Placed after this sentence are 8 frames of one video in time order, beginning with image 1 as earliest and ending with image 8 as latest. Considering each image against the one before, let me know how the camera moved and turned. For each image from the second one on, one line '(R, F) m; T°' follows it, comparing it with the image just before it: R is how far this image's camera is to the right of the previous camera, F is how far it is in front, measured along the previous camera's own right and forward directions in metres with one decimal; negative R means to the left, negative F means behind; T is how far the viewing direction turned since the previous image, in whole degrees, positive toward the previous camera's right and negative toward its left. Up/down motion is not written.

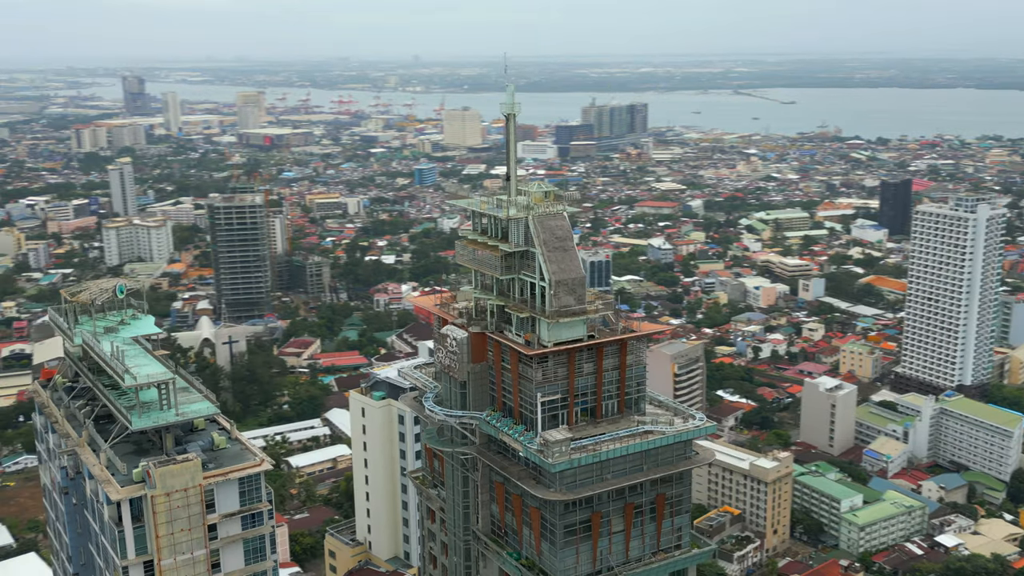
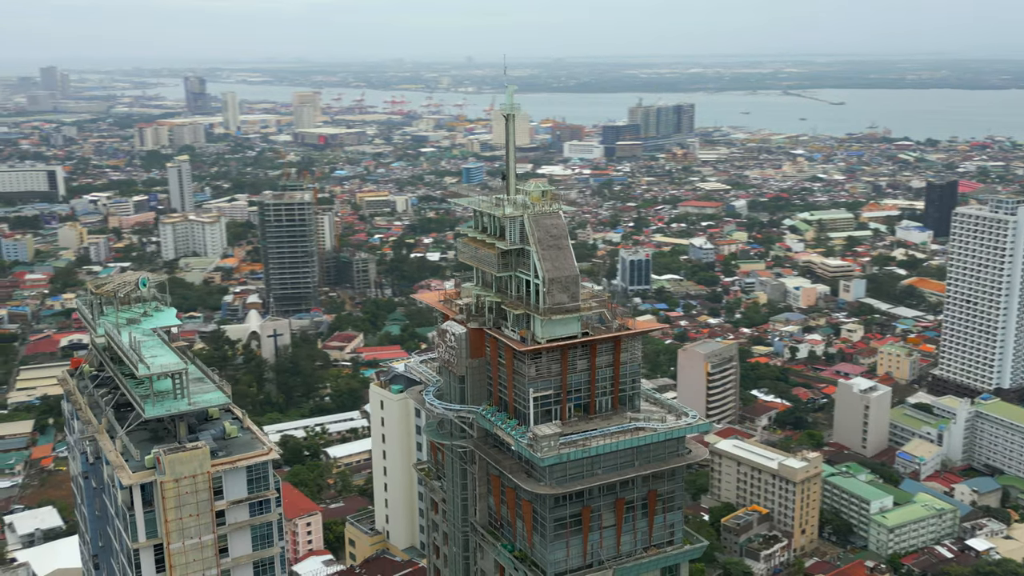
(+1.2, -0.7) m; -4°
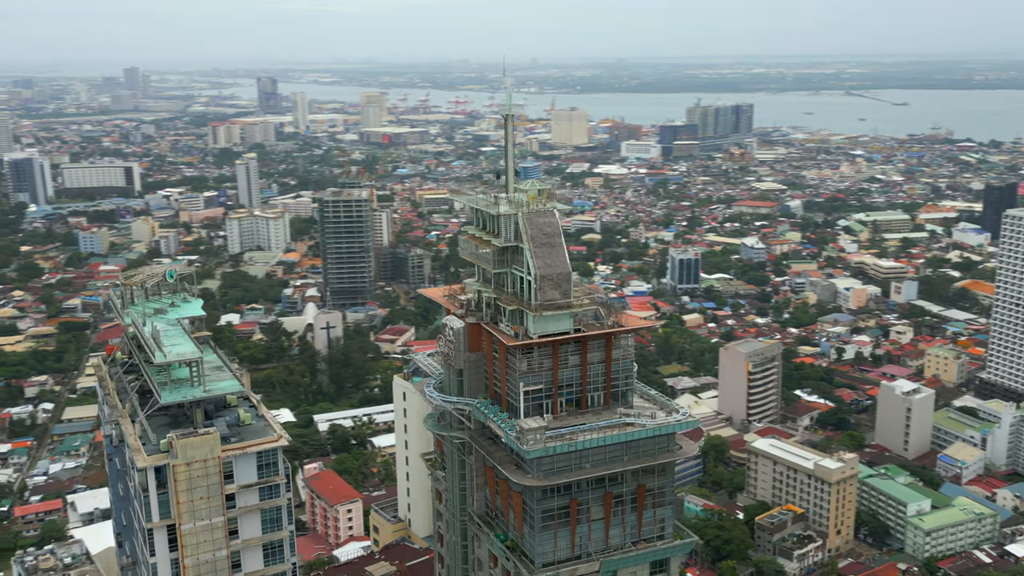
(+1.6, -0.8) m; -5°
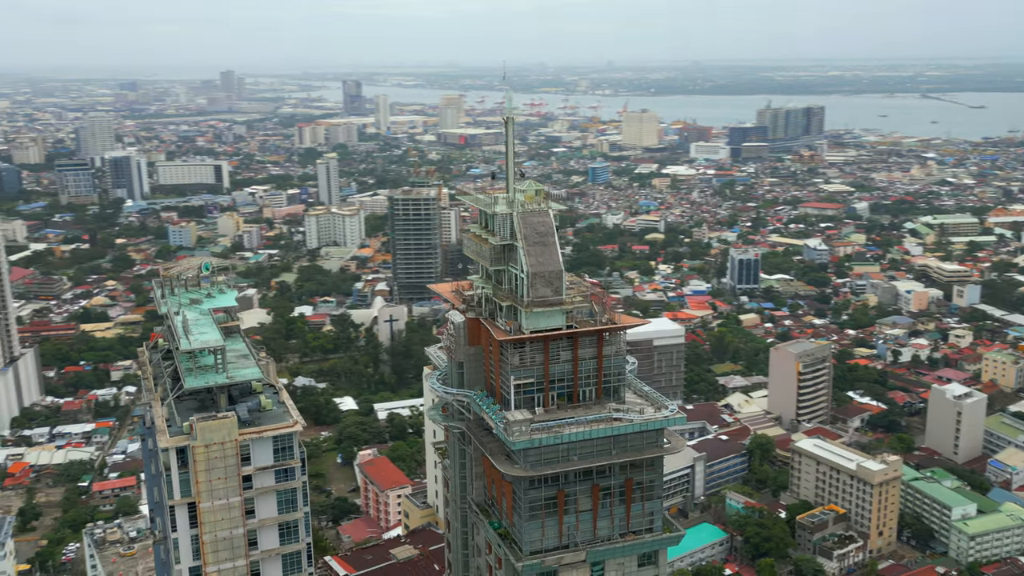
(+2.1, -1.0) m; -6°
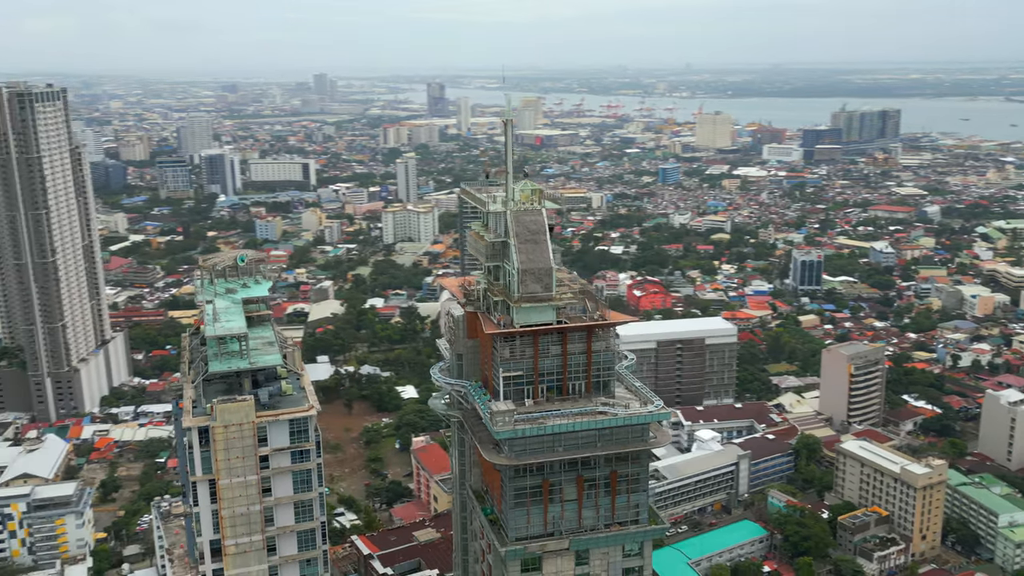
(+2.4, -0.9) m; -7°
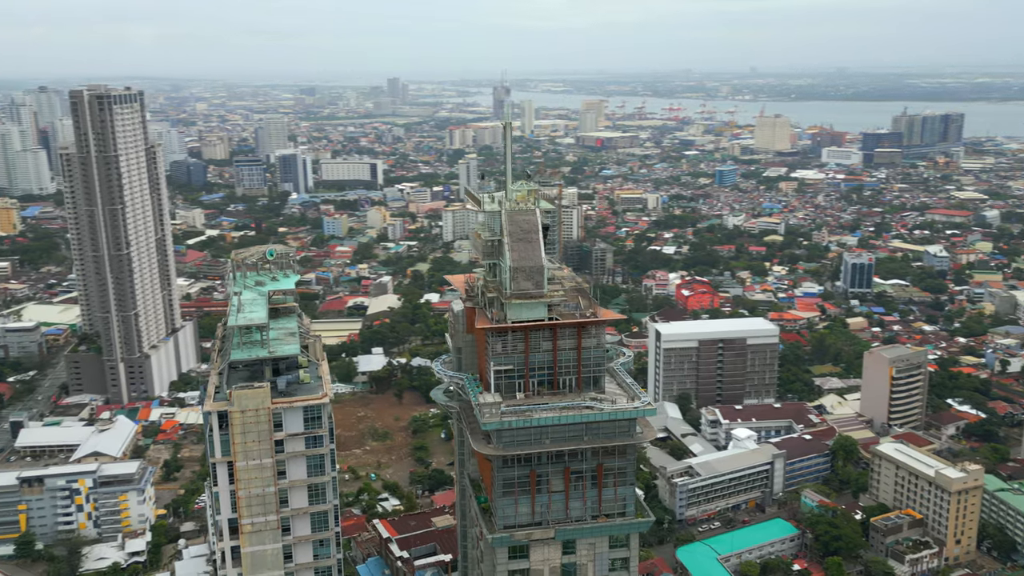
(+2.1, -0.9) m; -6°
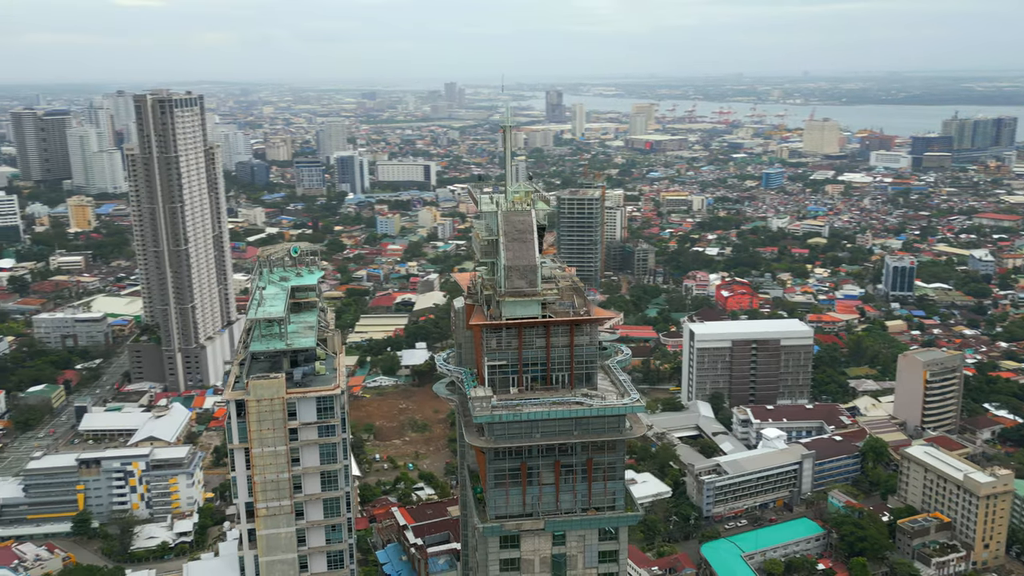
(+1.8, -0.8) m; -5°
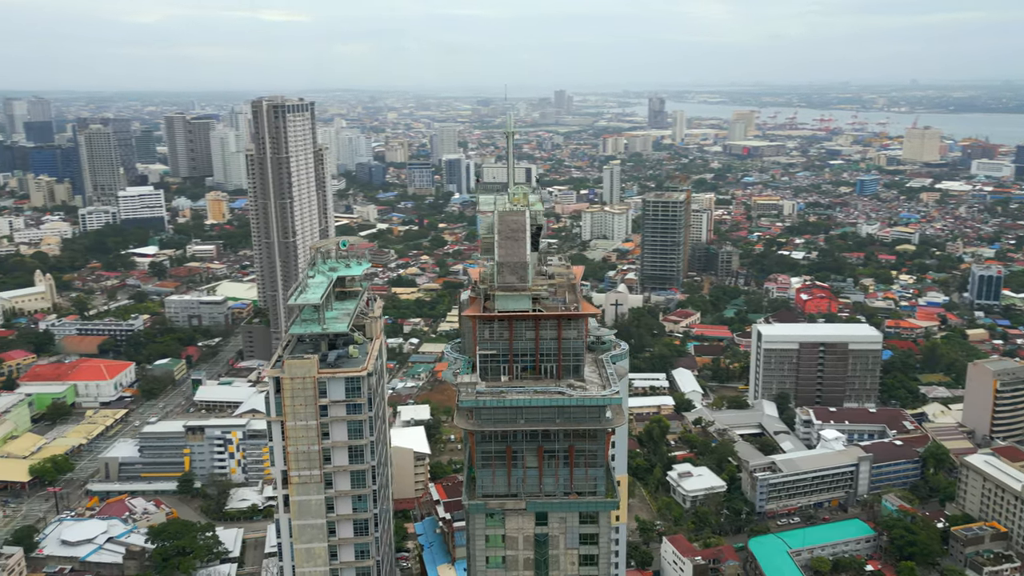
(+4.1, -1.5) m; -10°
